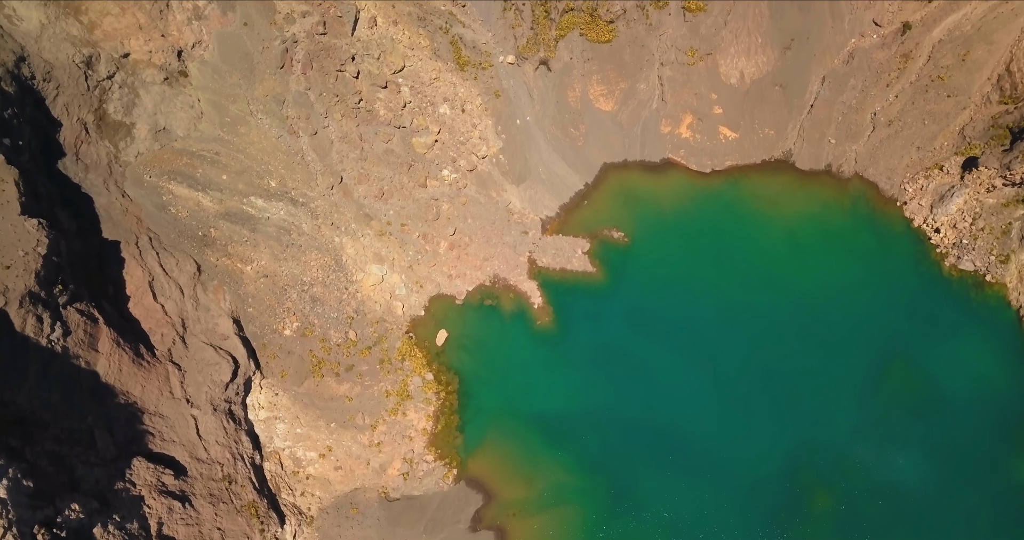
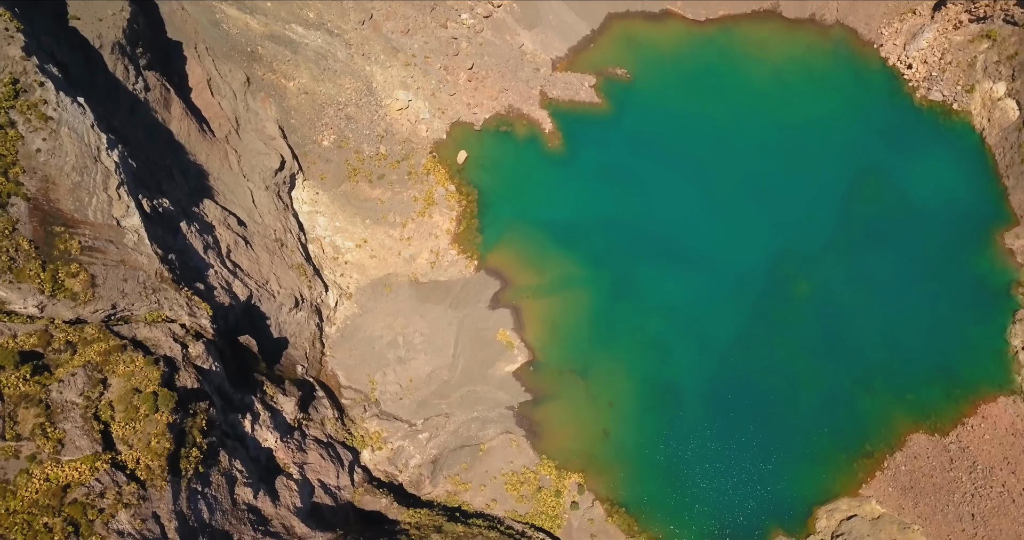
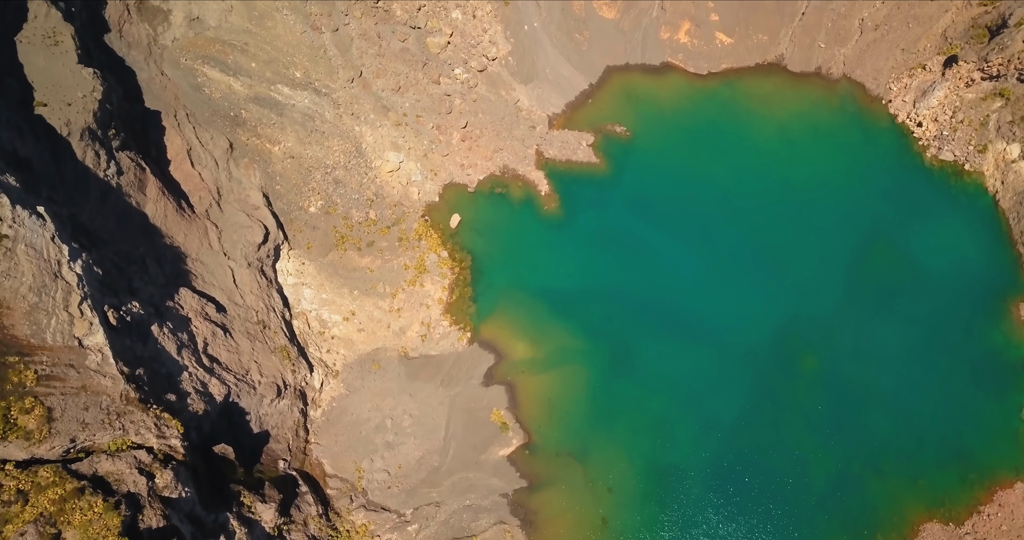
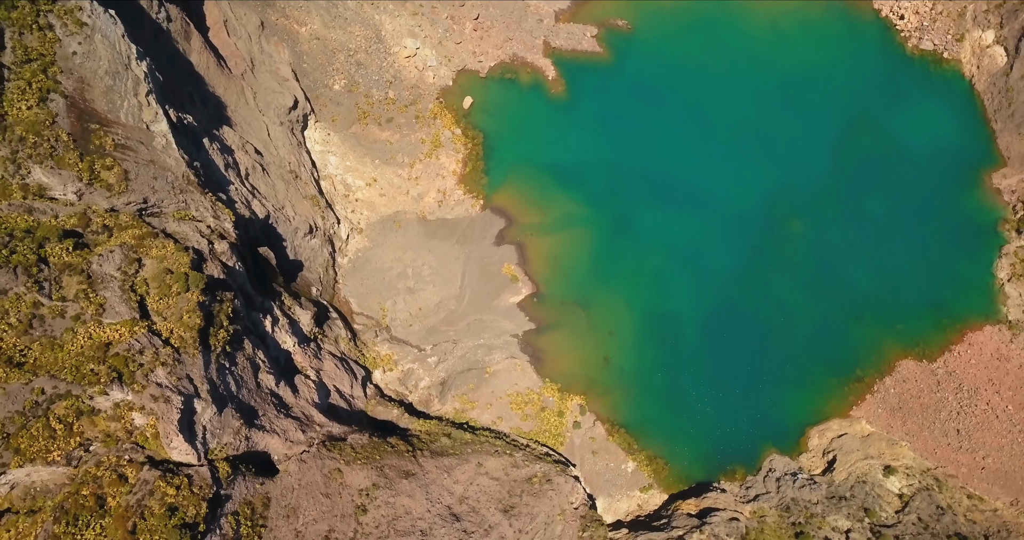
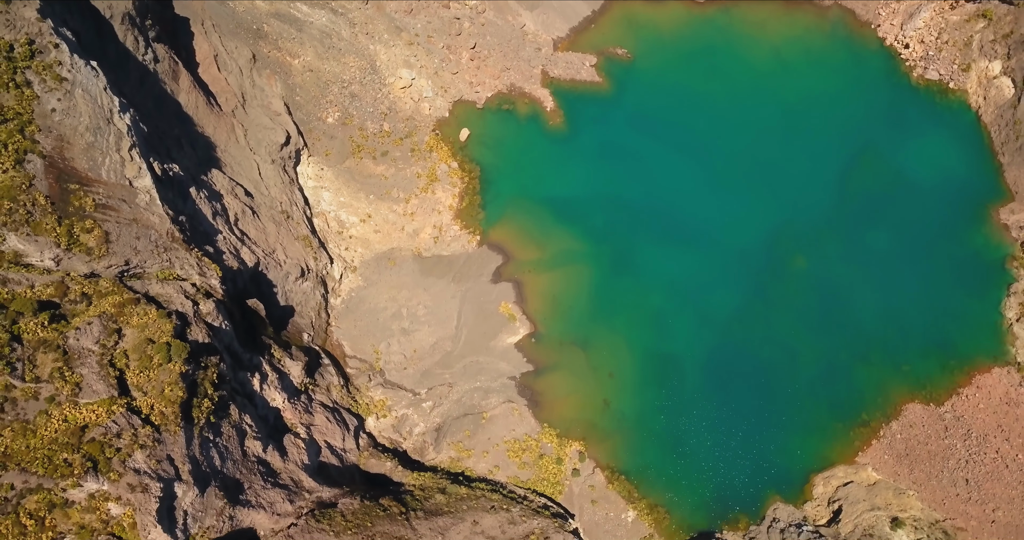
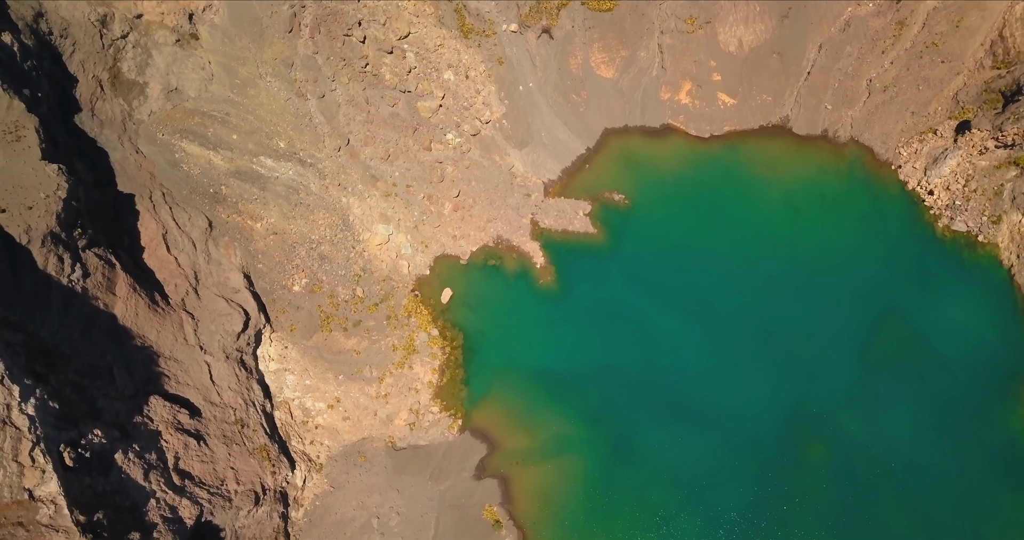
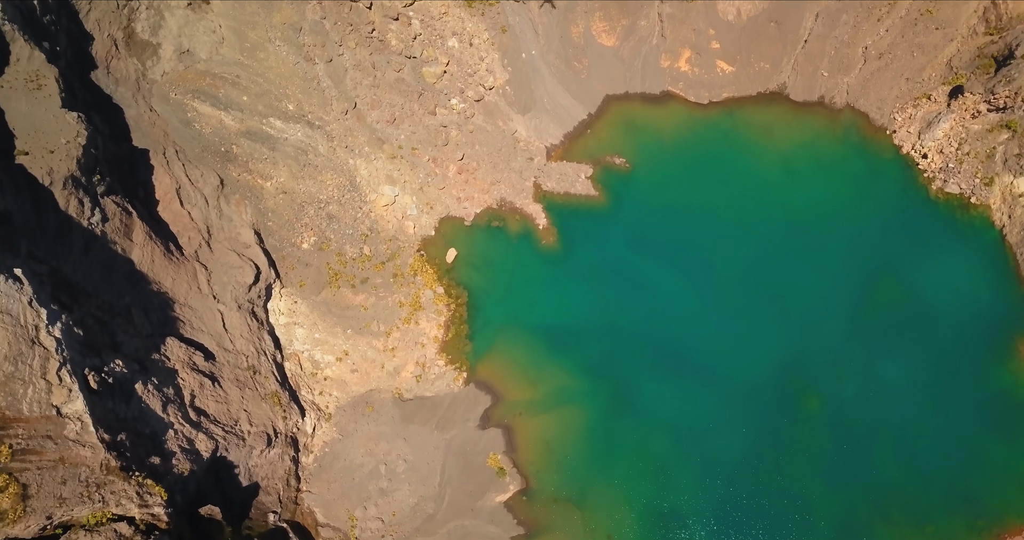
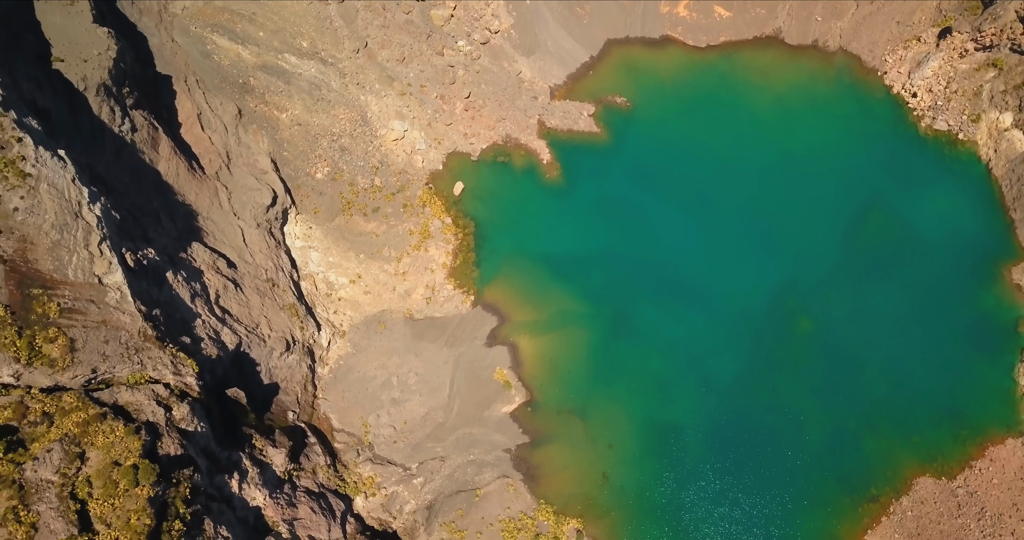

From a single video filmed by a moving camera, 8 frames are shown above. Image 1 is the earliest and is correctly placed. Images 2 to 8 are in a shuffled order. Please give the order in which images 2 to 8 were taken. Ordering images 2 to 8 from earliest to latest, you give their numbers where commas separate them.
6, 7, 3, 8, 2, 5, 4
